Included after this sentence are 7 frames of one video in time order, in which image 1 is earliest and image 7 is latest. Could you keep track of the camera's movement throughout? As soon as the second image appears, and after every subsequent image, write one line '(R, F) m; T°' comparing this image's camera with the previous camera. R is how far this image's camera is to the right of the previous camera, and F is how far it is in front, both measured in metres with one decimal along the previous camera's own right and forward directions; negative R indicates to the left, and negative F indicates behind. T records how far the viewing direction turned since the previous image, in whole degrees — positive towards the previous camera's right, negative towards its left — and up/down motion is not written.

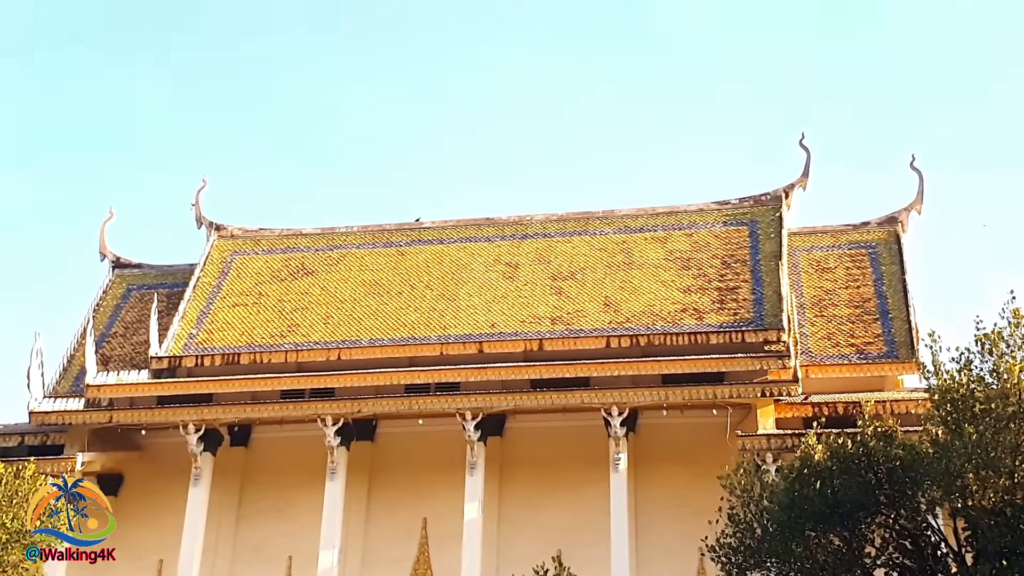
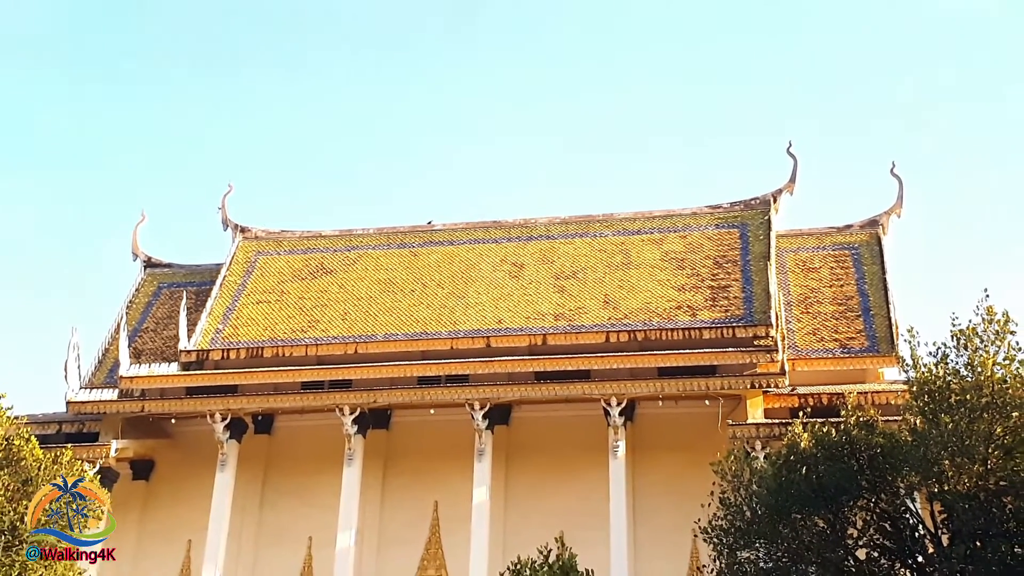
(0.0, -1.0) m; 0°
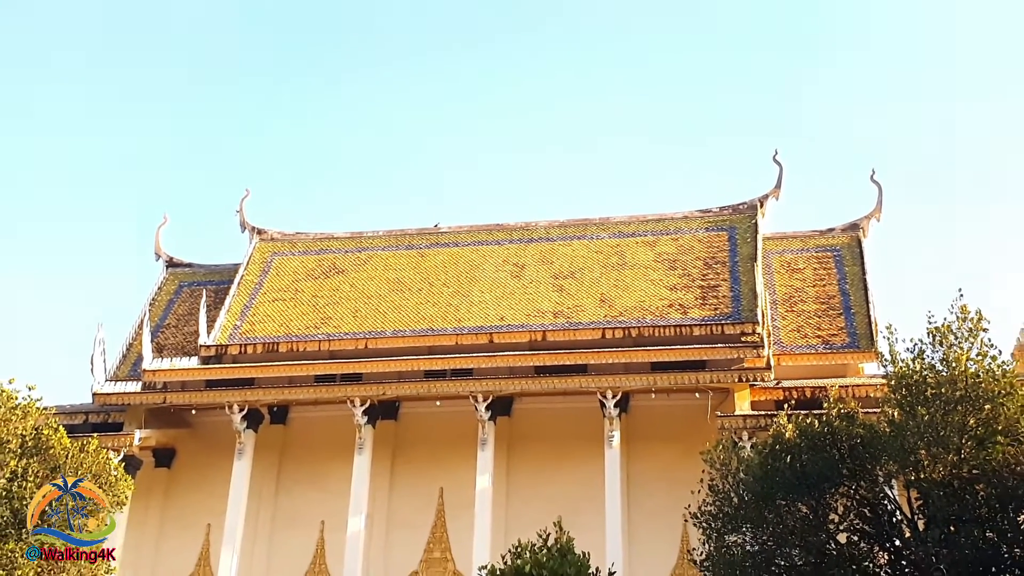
(0.0, -0.9) m; 0°
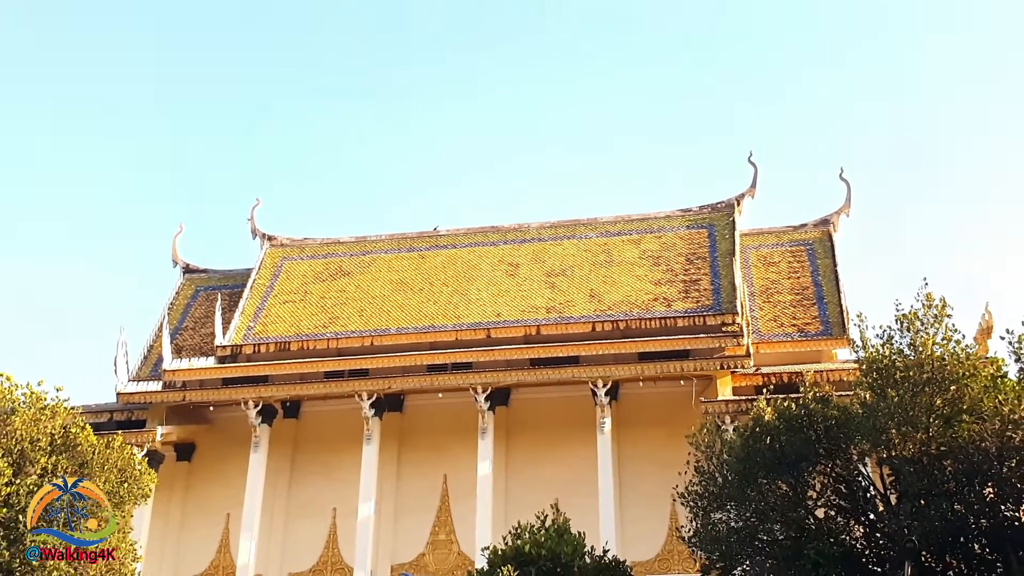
(+0.1, -1.1) m; 0°
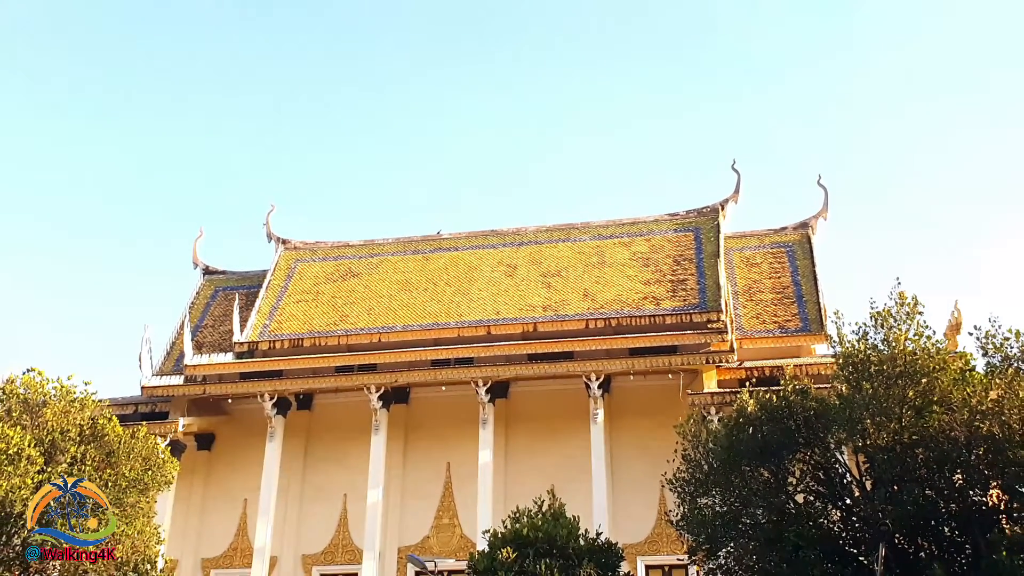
(+0.1, -1.1) m; 0°
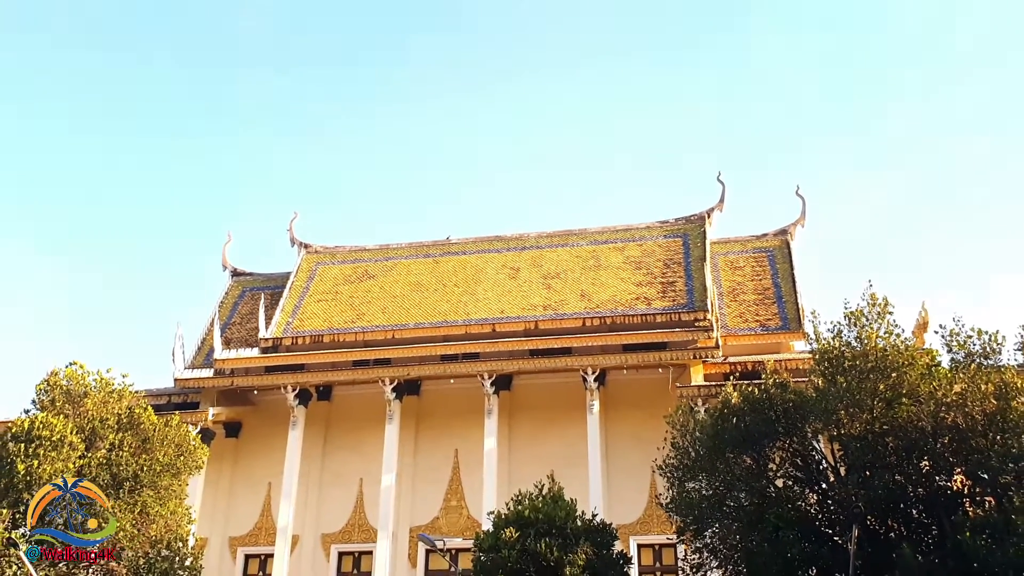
(+0.1, -1.6) m; 0°
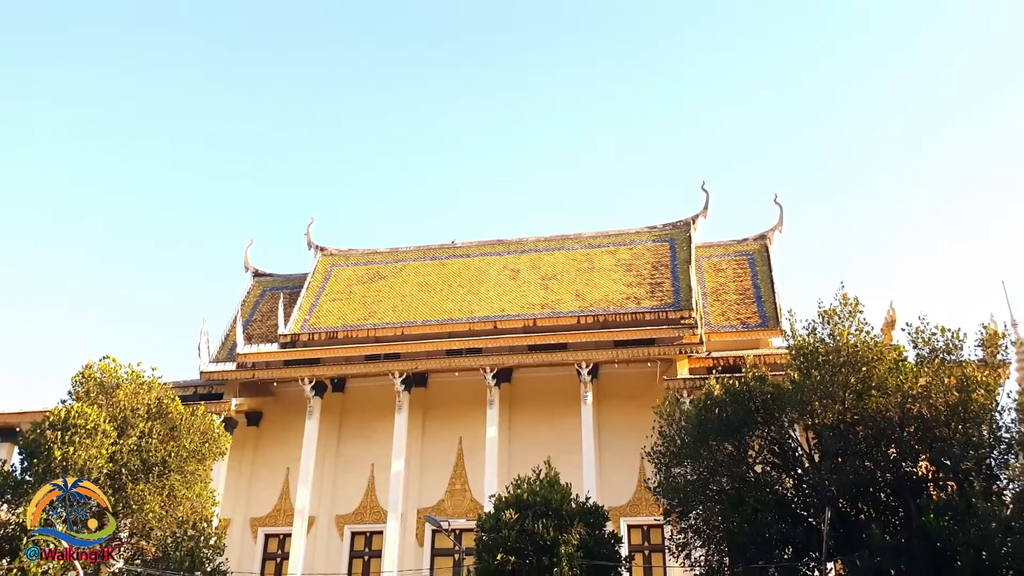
(+0.1, -1.6) m; 0°
